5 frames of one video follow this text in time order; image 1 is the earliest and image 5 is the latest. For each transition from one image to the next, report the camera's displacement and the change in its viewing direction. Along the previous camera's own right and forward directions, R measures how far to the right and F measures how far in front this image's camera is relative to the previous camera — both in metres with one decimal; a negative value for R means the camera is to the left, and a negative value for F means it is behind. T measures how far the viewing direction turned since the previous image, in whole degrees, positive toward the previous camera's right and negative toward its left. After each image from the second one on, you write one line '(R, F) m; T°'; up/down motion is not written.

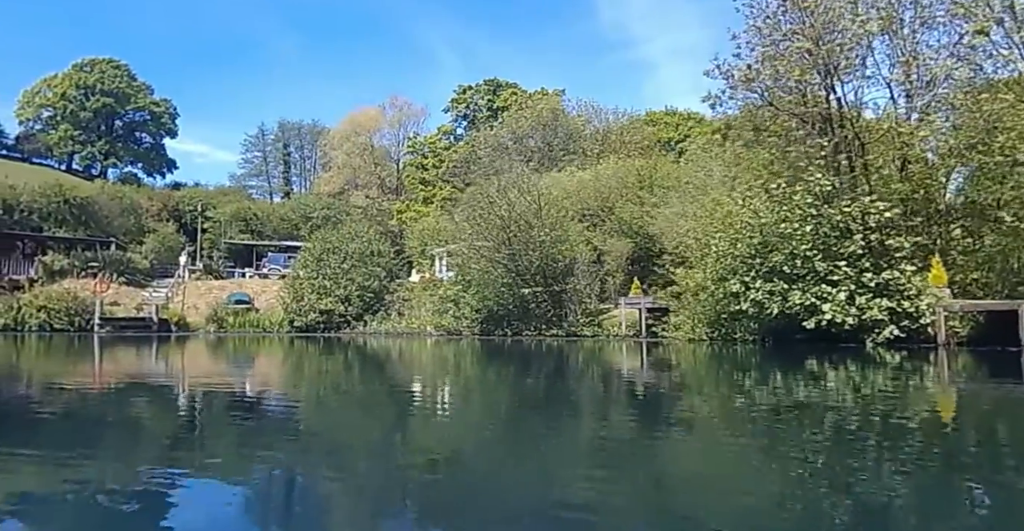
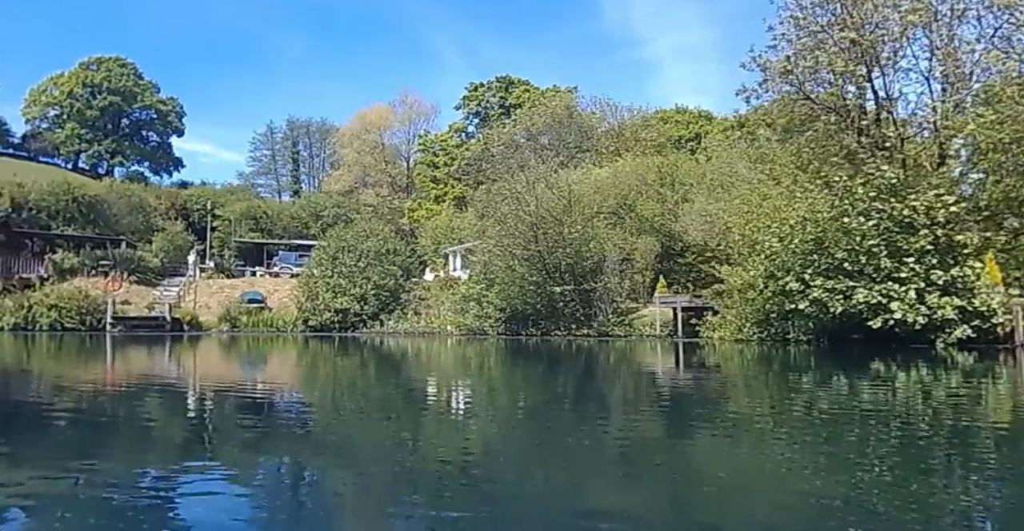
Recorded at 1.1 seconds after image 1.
(-0.5, +0.5) m; 0°
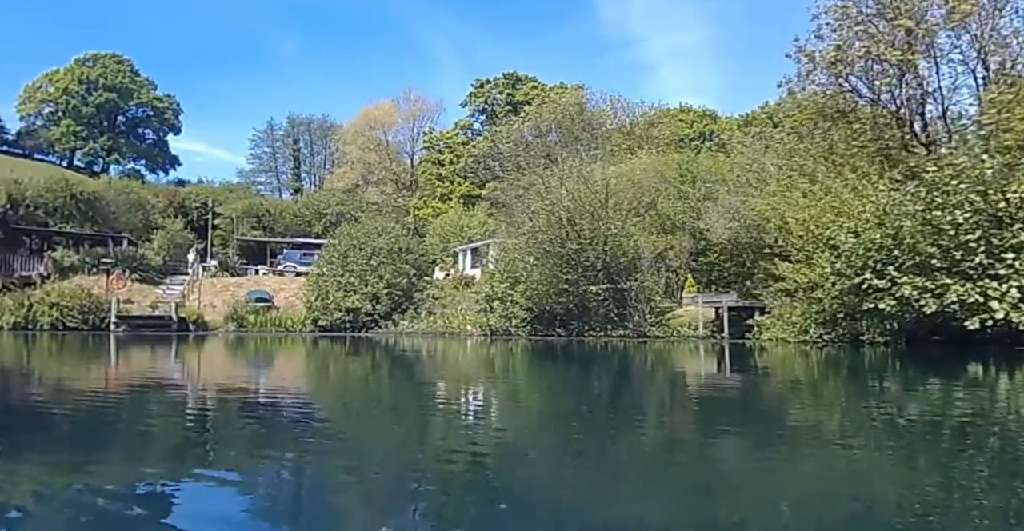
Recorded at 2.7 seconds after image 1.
(-0.7, +0.8) m; 0°
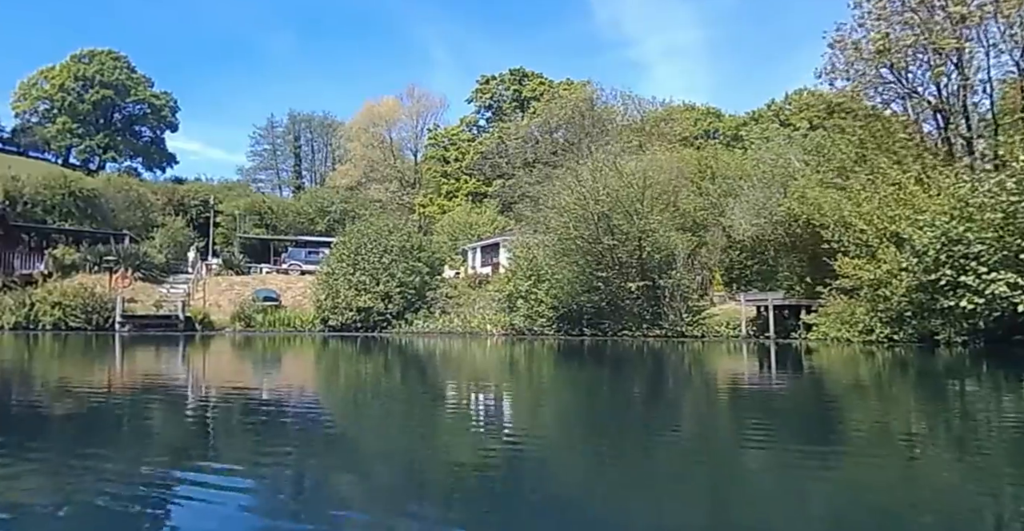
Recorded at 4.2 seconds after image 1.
(-0.7, +0.7) m; 0°
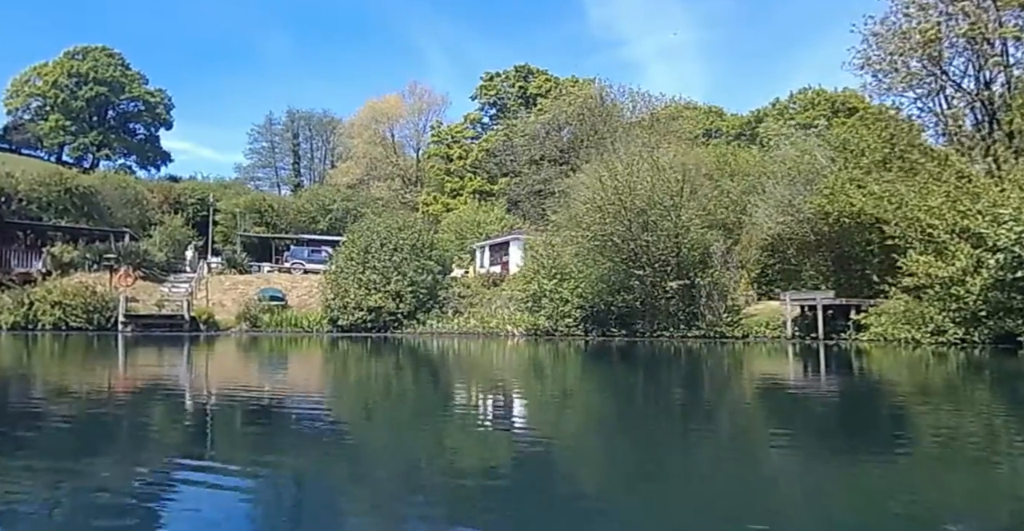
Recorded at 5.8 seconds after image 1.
(-0.7, +0.7) m; +1°
